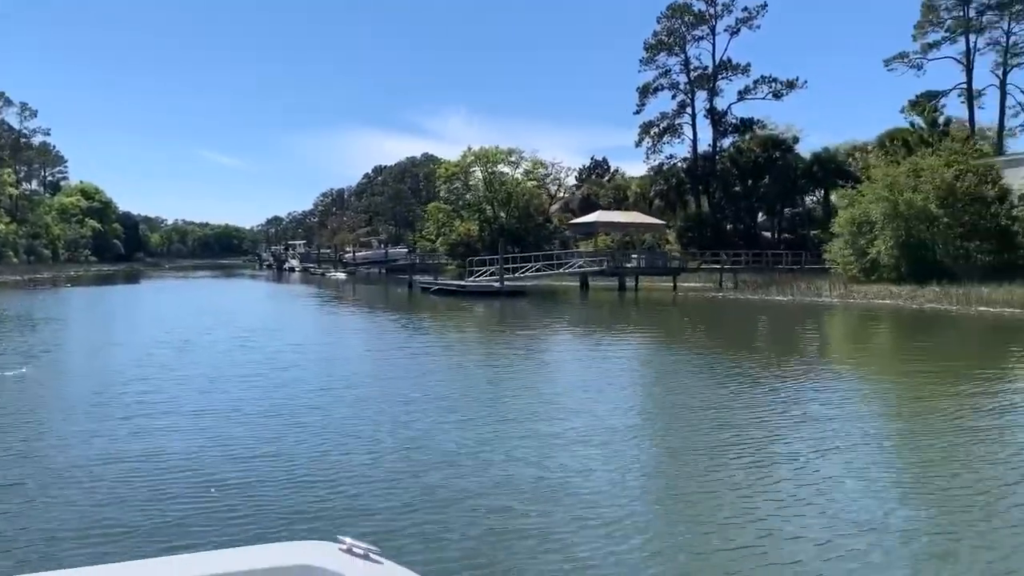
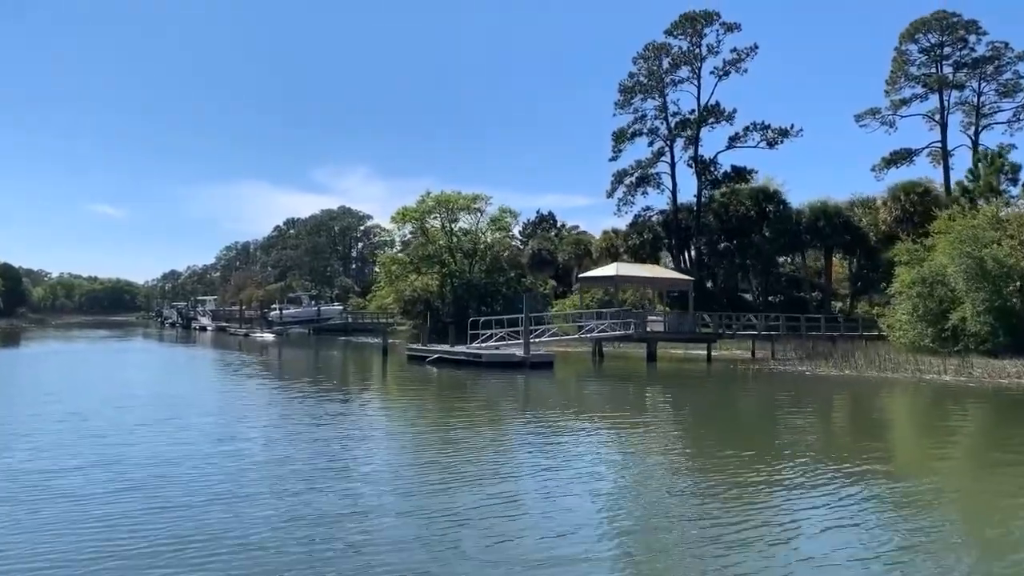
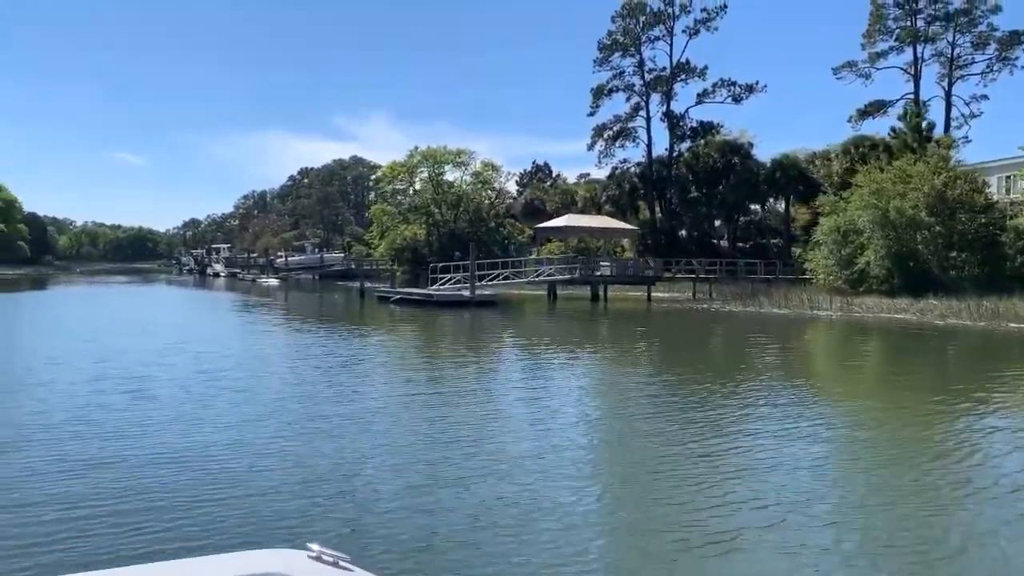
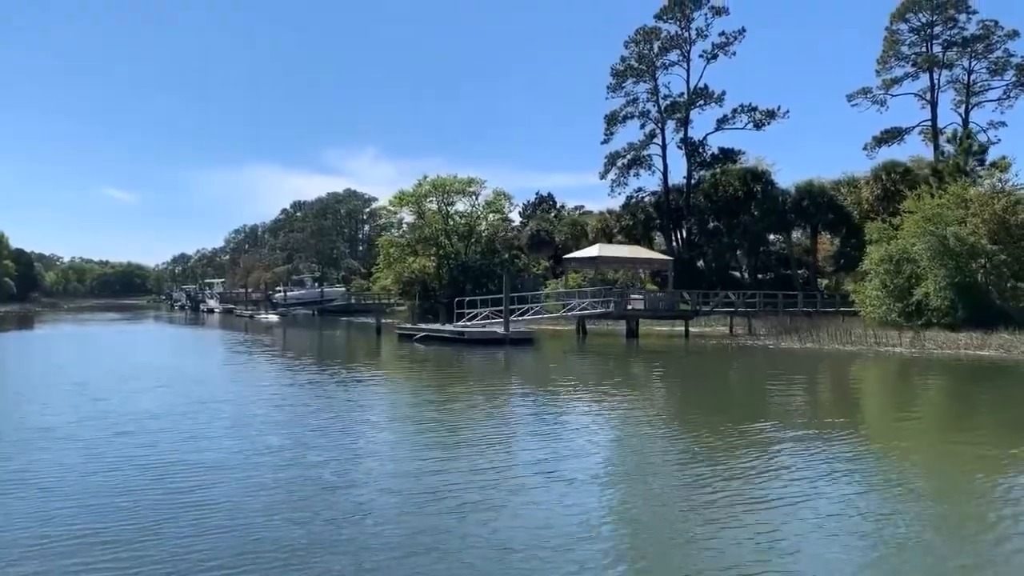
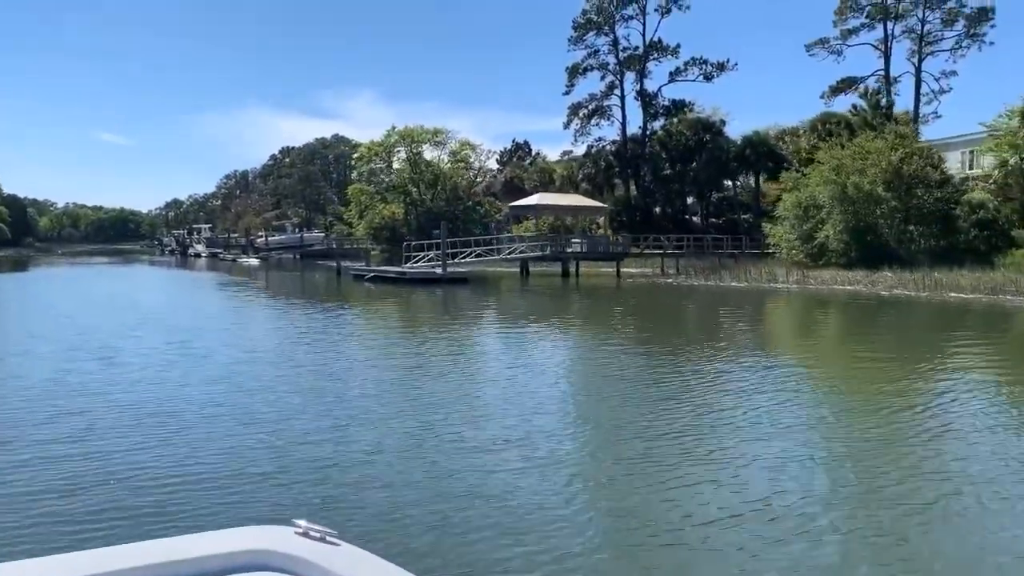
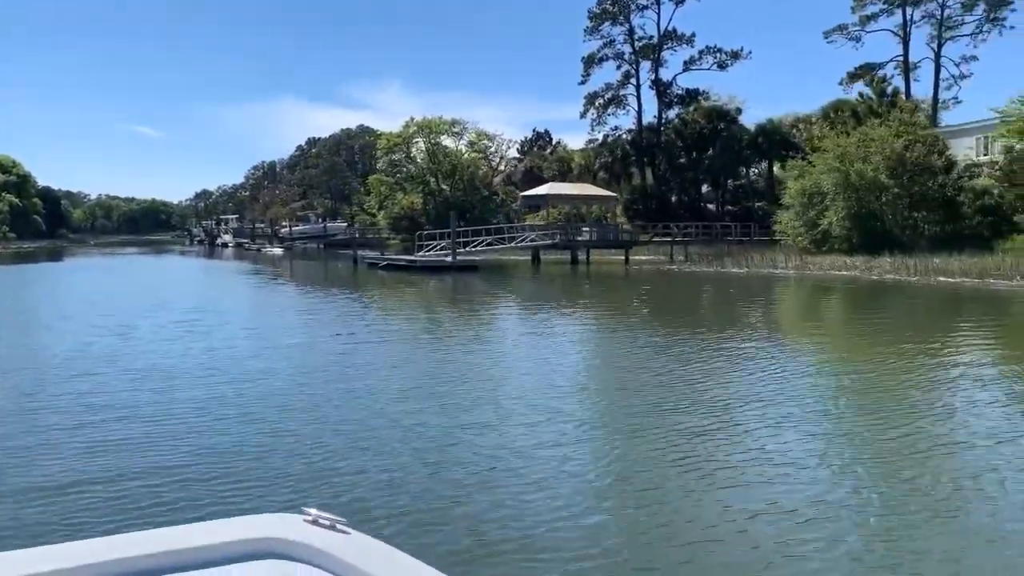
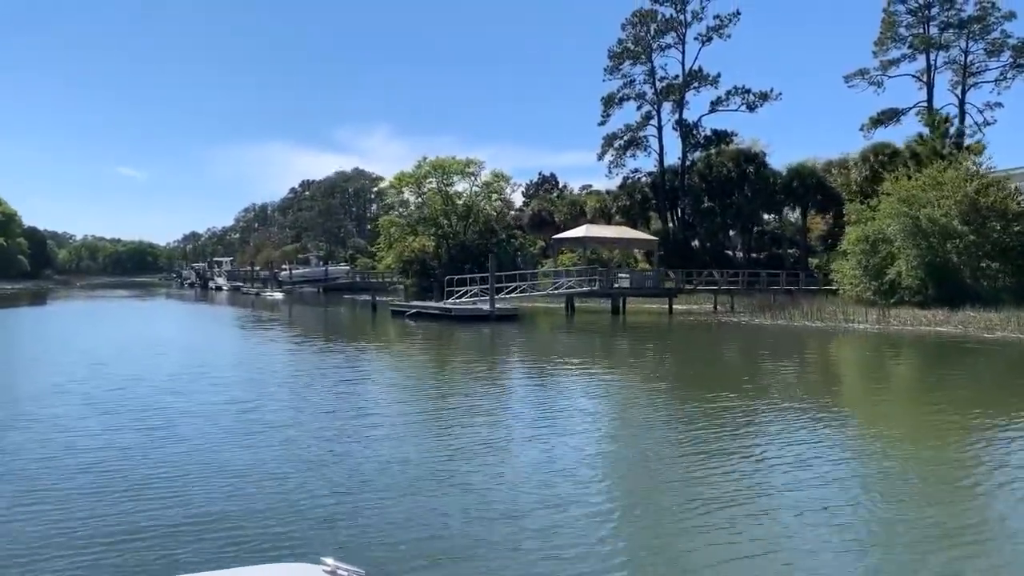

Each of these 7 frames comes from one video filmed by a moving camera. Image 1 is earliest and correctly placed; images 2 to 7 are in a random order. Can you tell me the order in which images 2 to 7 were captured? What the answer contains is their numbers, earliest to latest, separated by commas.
6, 5, 3, 7, 4, 2
